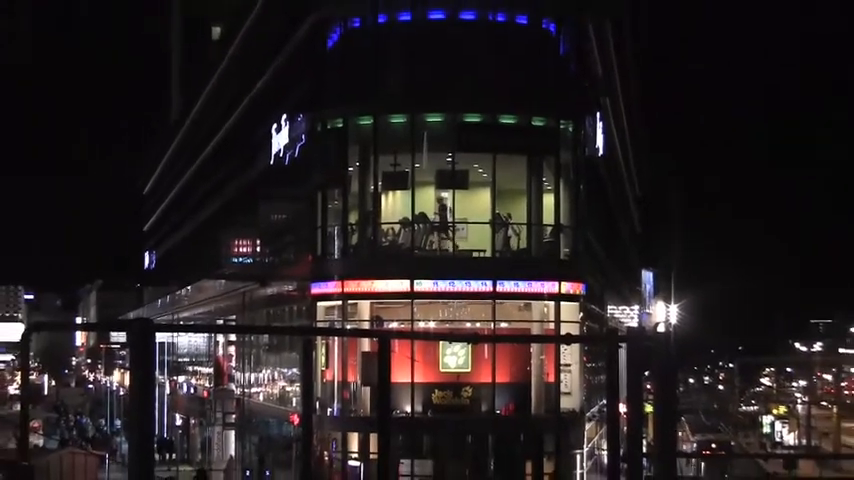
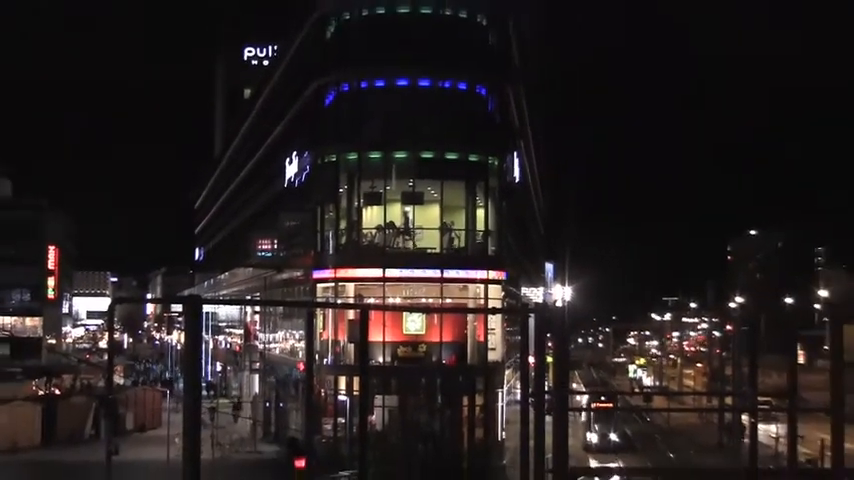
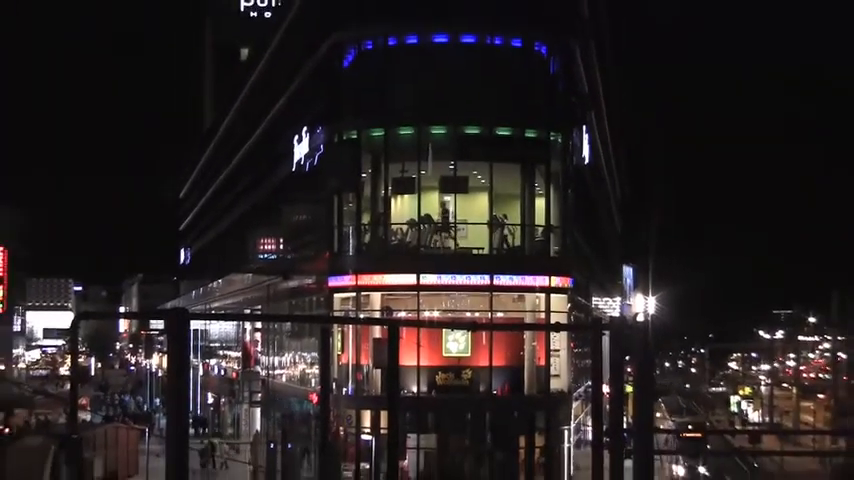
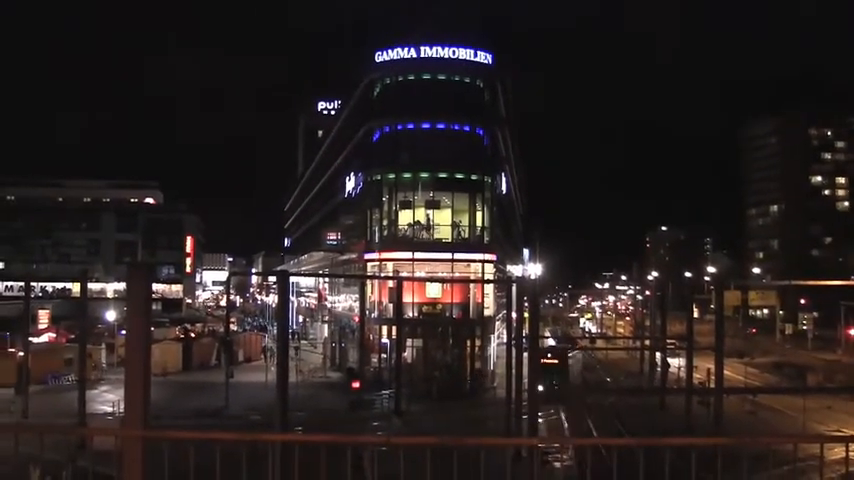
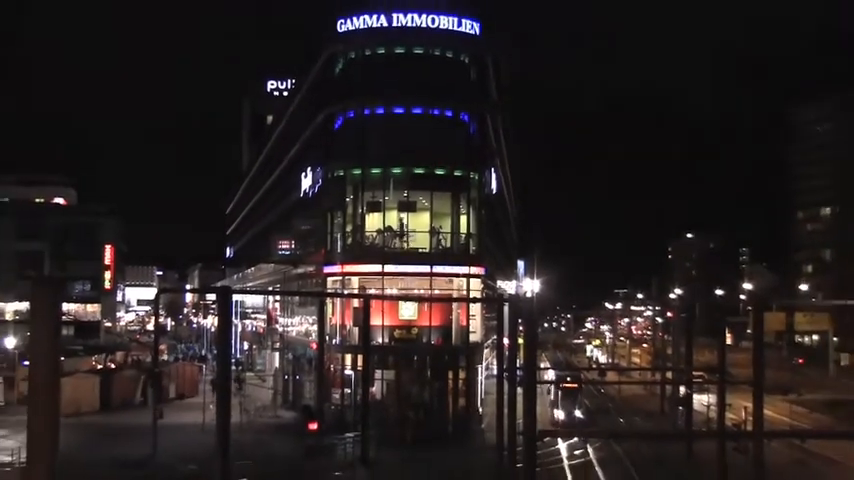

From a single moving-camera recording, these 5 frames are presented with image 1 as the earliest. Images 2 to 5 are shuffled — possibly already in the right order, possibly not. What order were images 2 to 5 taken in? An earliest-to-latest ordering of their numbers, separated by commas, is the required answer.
3, 2, 5, 4
